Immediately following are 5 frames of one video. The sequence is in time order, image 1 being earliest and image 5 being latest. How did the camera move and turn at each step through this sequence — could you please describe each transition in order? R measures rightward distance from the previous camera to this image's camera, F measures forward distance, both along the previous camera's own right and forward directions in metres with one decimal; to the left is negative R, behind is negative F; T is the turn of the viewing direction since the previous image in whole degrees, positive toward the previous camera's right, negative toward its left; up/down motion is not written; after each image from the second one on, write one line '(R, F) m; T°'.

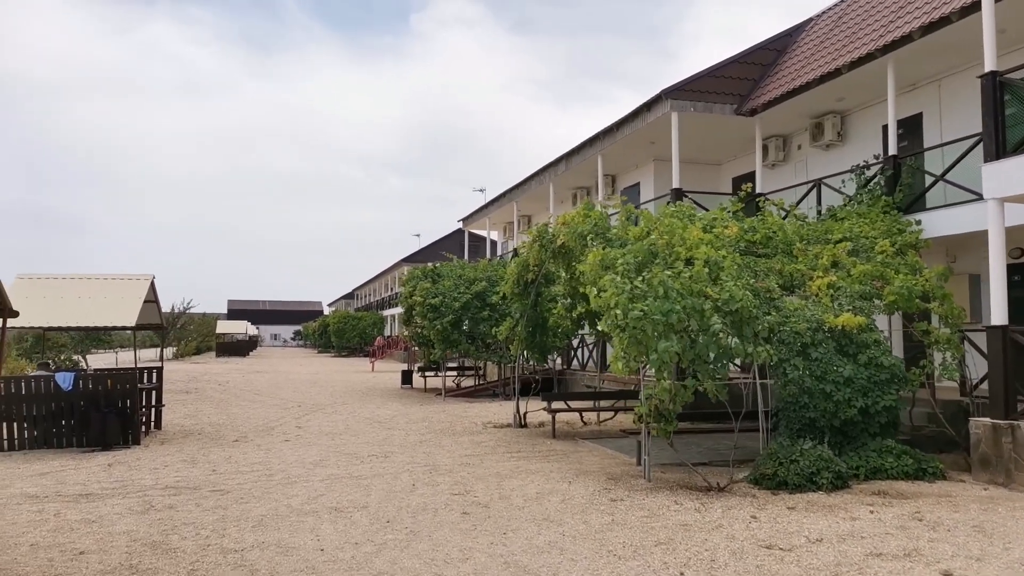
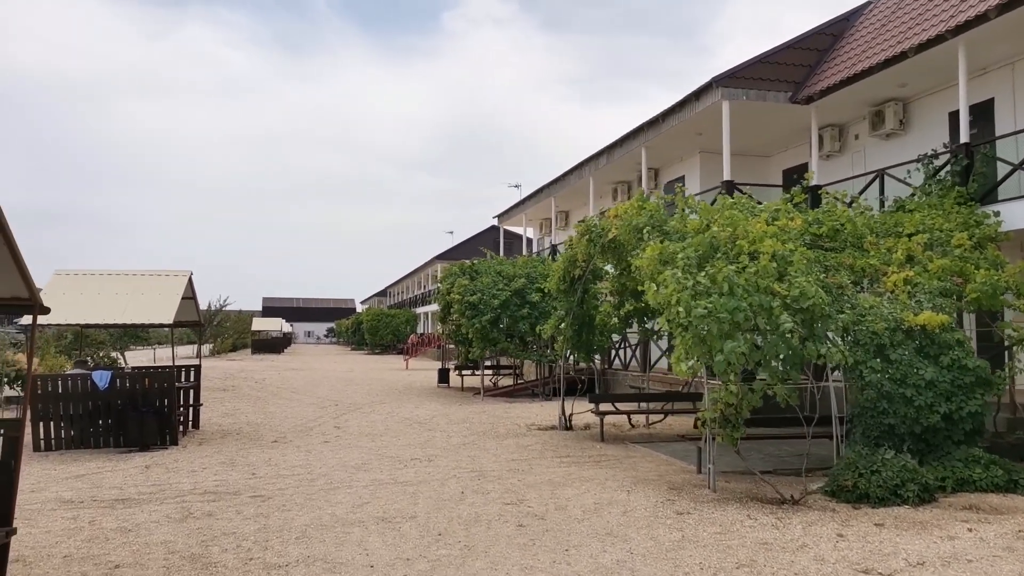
(-0.2, +0.5) m; -2°
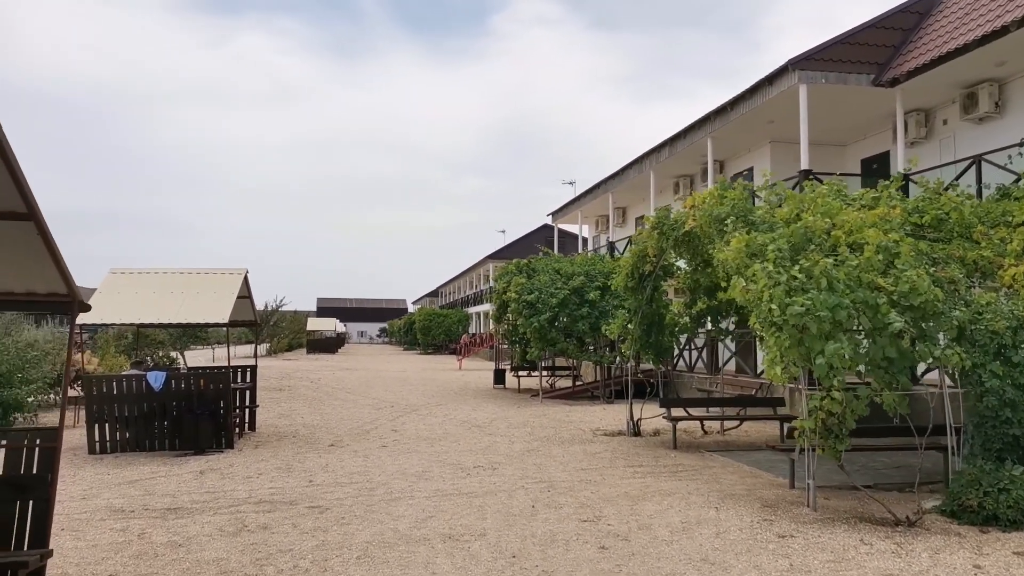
(-0.2, +0.6) m; -4°
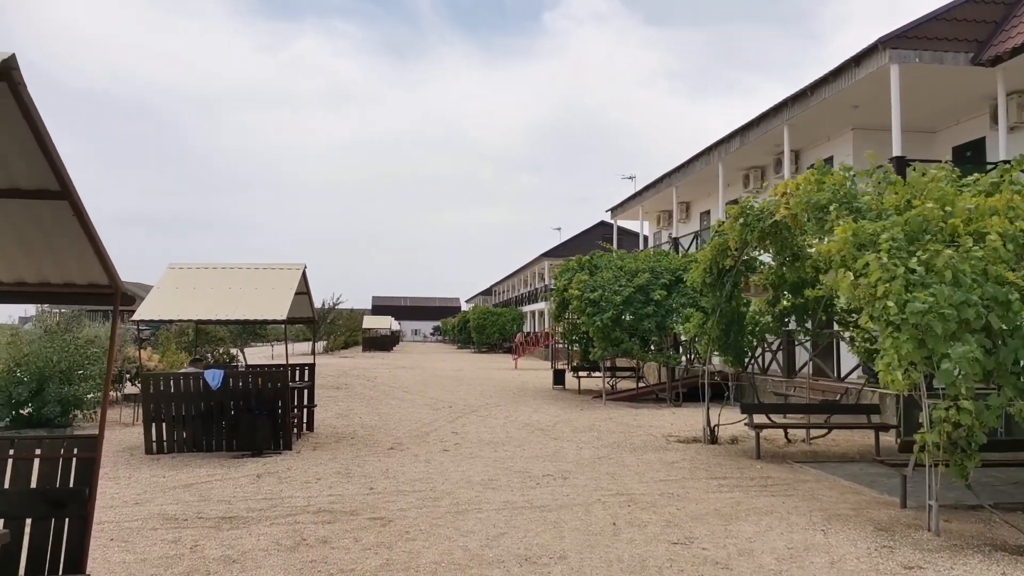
(-0.2, +0.6) m; -4°
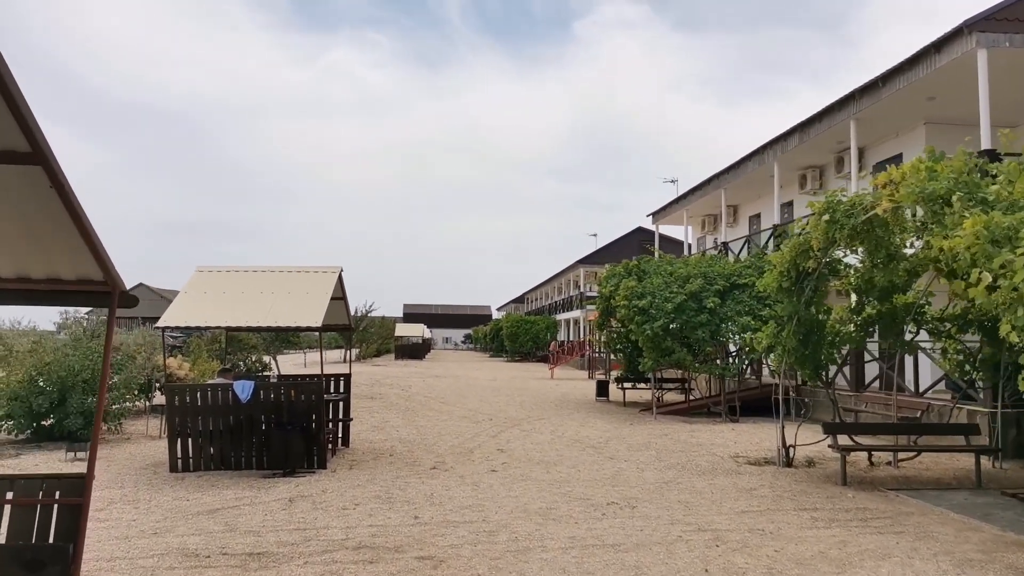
(-0.3, +0.9) m; -2°
